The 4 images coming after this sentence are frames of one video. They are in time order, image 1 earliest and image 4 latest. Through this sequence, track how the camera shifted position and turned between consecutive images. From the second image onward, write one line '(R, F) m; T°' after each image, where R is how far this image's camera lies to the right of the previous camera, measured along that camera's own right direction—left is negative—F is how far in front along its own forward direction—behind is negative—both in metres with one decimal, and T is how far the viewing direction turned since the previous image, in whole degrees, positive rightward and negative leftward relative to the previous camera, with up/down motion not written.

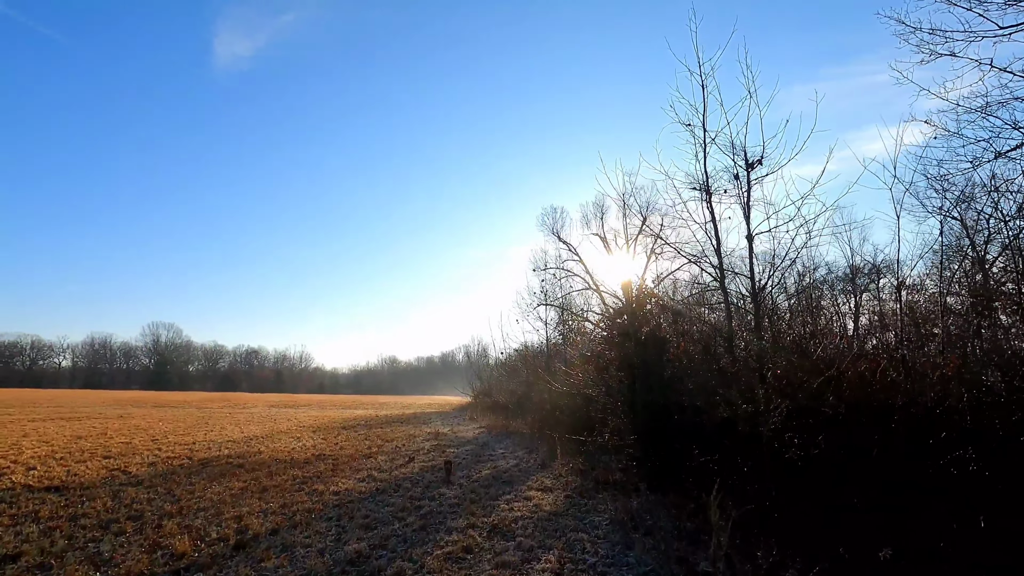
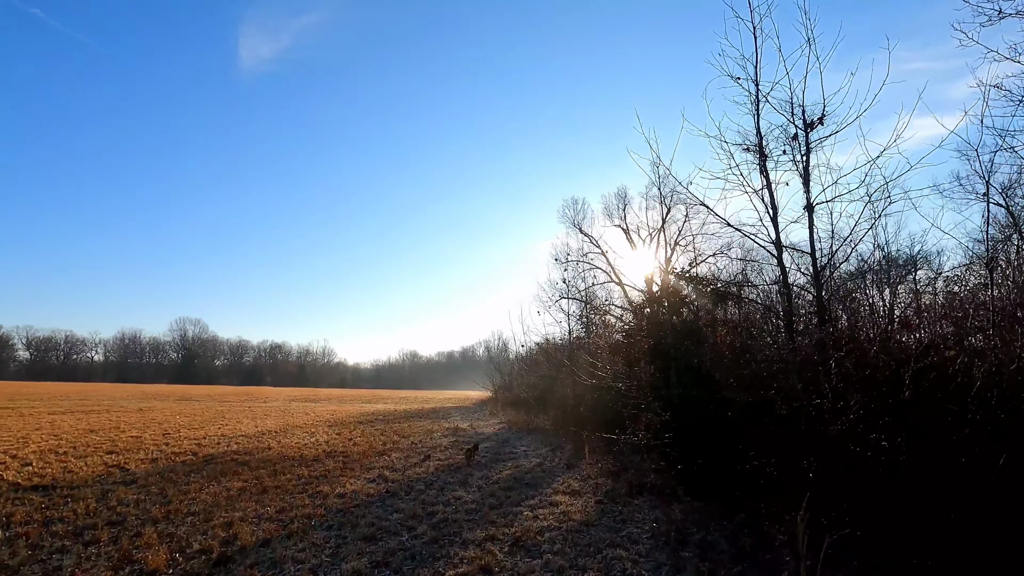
(-0.1, +1.0) m; -2°
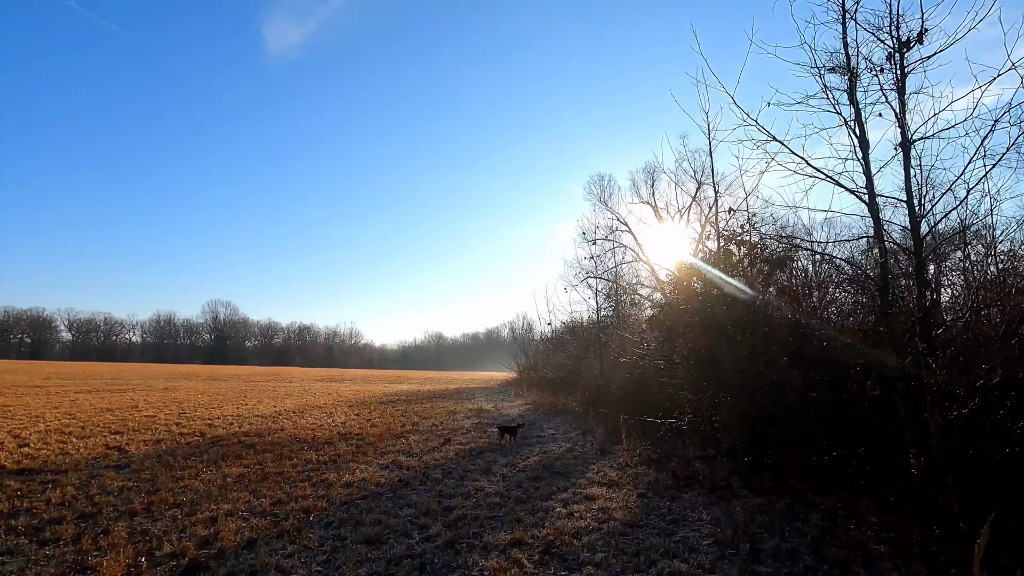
(-0.1, +1.2) m; -3°
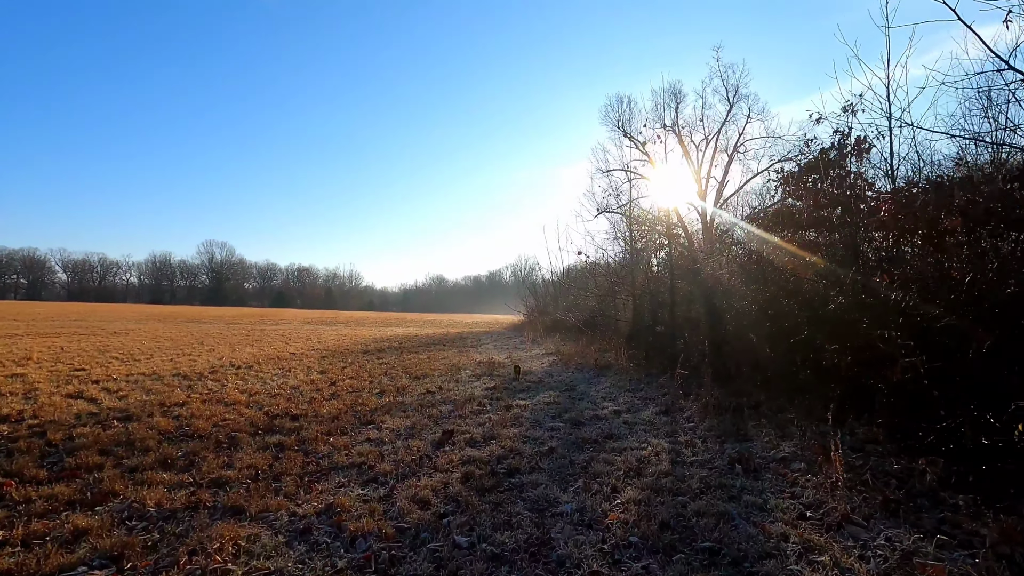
(-0.6, +5.3) m; 0°
